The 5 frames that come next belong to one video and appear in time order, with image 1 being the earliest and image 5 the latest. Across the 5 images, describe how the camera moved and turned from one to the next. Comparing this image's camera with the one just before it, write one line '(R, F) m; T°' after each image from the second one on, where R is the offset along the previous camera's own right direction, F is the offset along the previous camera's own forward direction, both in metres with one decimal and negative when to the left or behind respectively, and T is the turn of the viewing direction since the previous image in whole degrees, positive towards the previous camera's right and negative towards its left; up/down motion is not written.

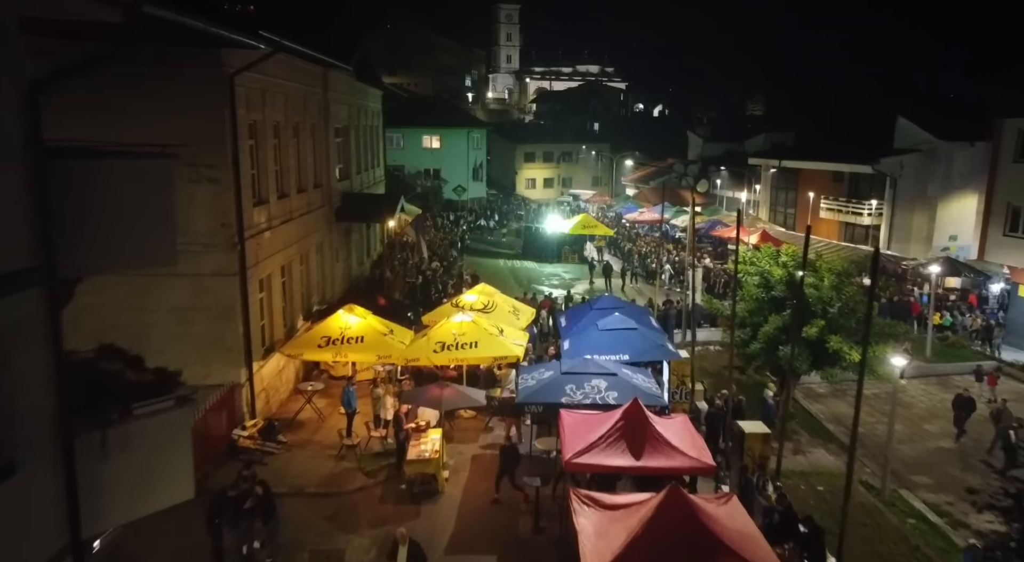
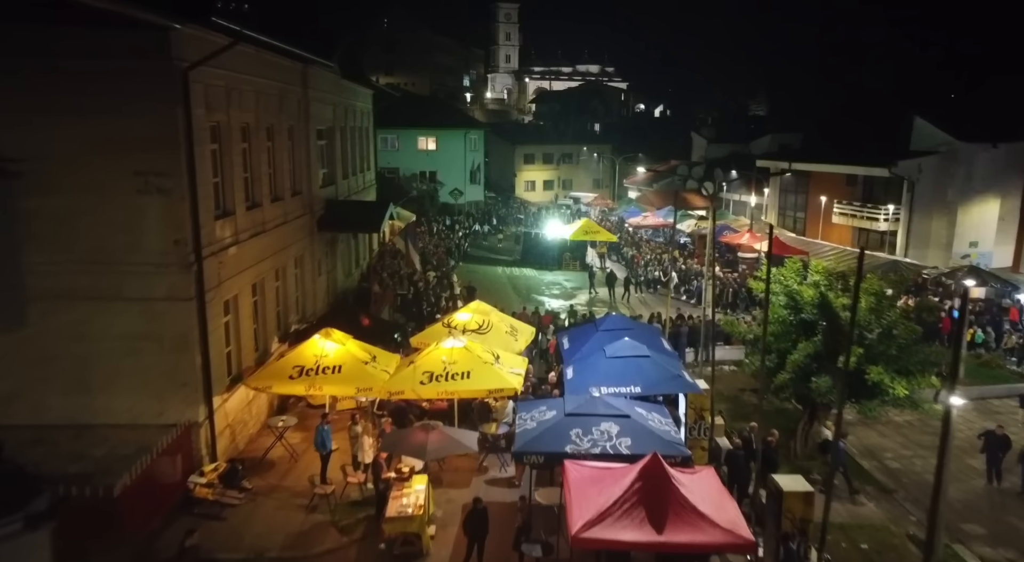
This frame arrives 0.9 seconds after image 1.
(+0.1, +1.8) m; 0°
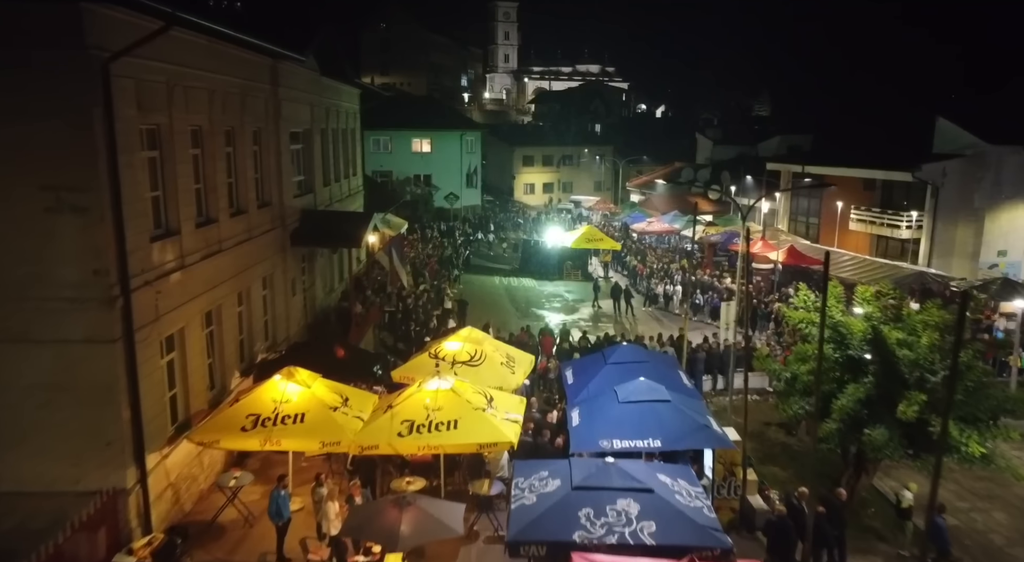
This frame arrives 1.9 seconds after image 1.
(+0.1, +2.2) m; 0°
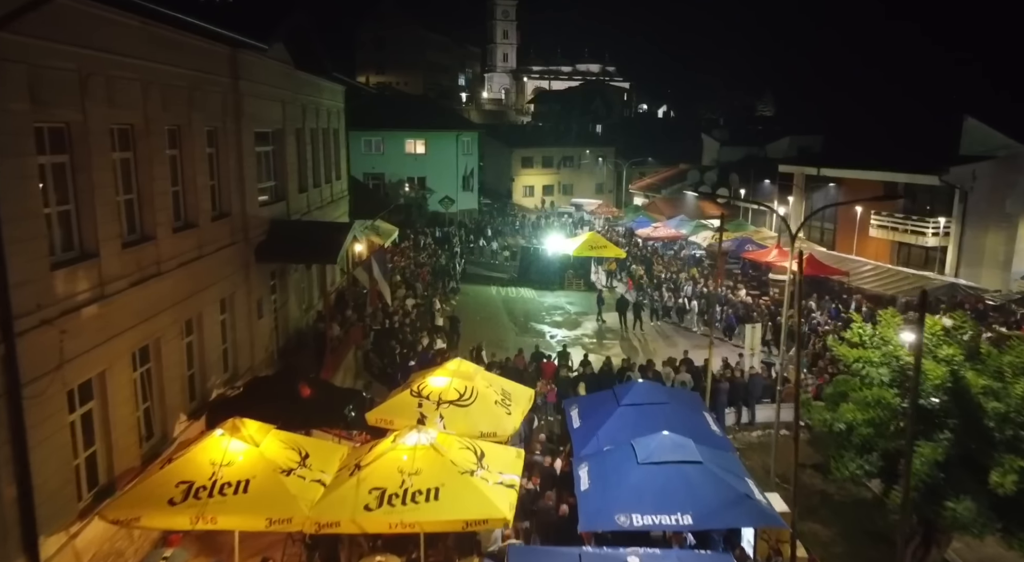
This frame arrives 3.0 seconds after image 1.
(+0.1, +2.3) m; 0°
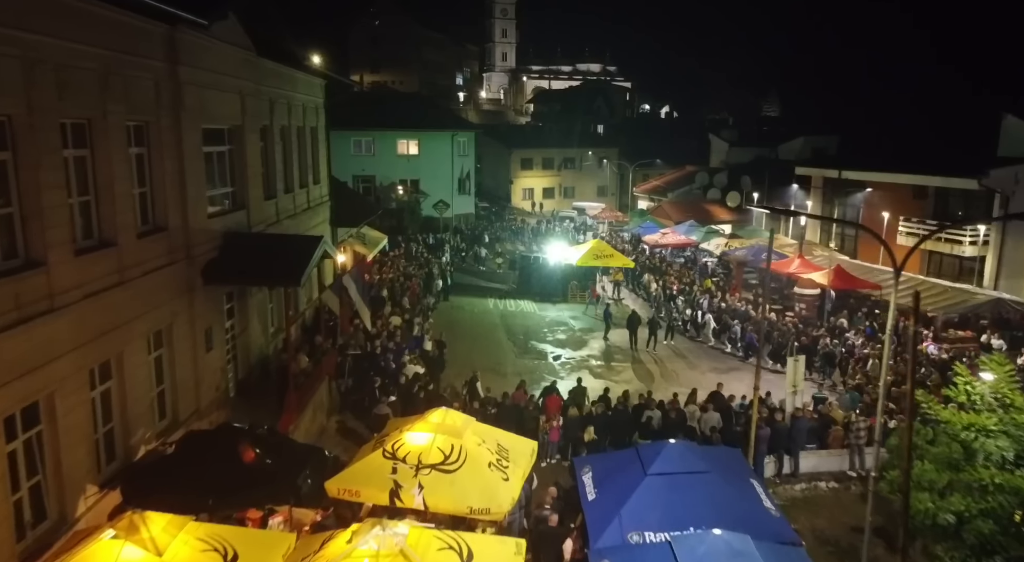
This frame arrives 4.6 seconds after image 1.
(0.0, +2.7) m; 0°
